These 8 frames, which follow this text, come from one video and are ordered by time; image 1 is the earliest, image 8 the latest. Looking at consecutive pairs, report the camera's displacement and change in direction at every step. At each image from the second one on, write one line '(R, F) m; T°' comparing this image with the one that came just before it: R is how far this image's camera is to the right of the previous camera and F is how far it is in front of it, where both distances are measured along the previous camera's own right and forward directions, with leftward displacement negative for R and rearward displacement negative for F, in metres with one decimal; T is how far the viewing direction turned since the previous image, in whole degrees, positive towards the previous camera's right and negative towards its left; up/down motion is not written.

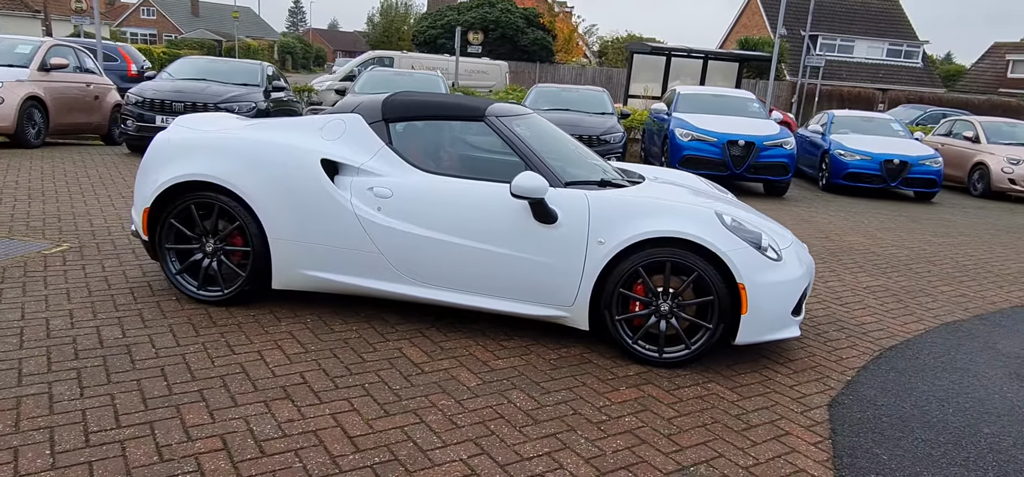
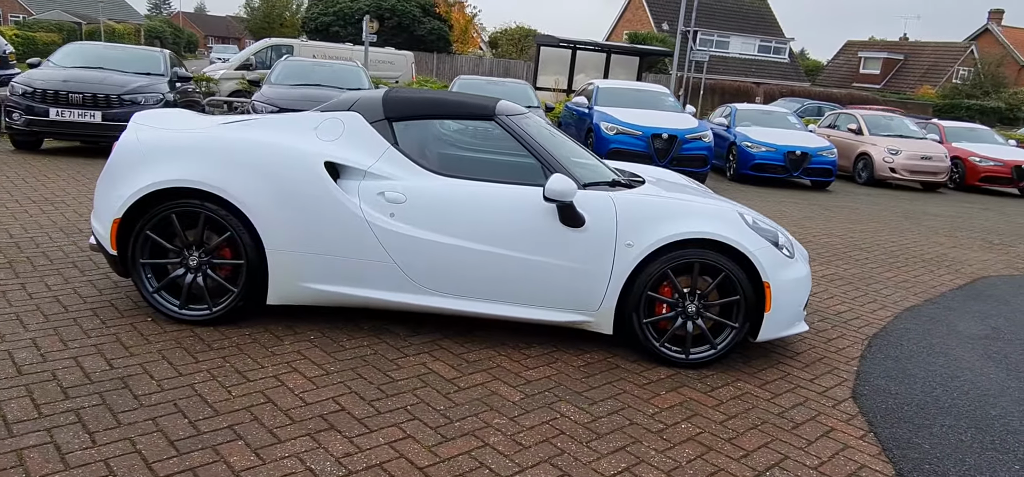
(-0.8, +0.2) m; +9°
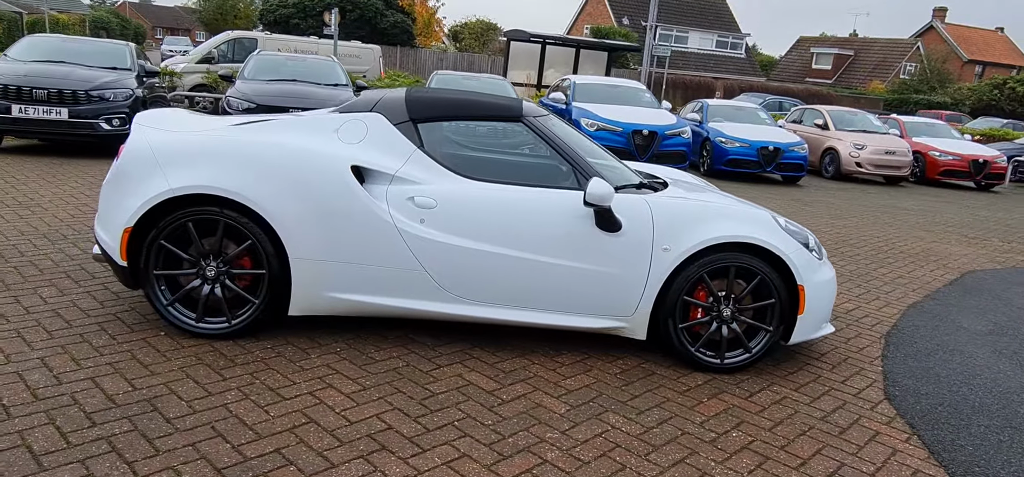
(-0.4, +0.1) m; +4°
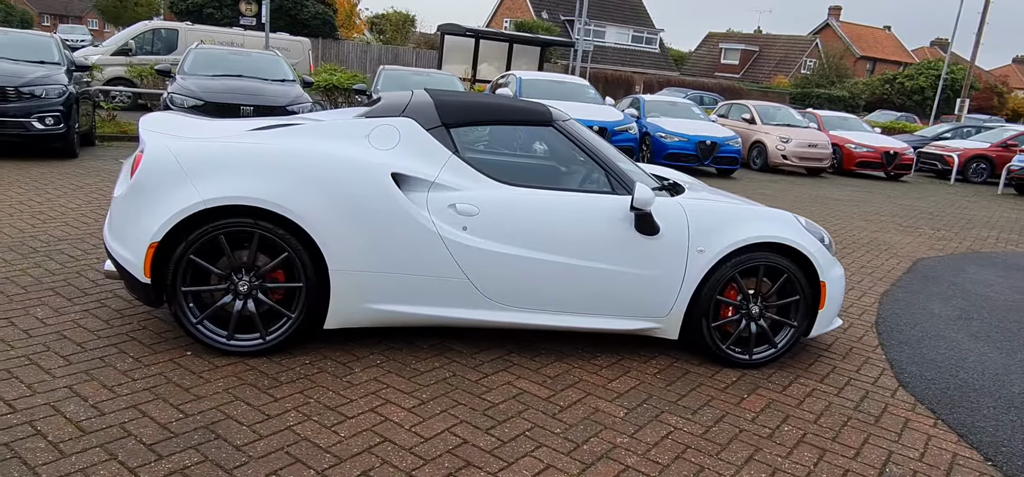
(-0.7, +0.1) m; +7°
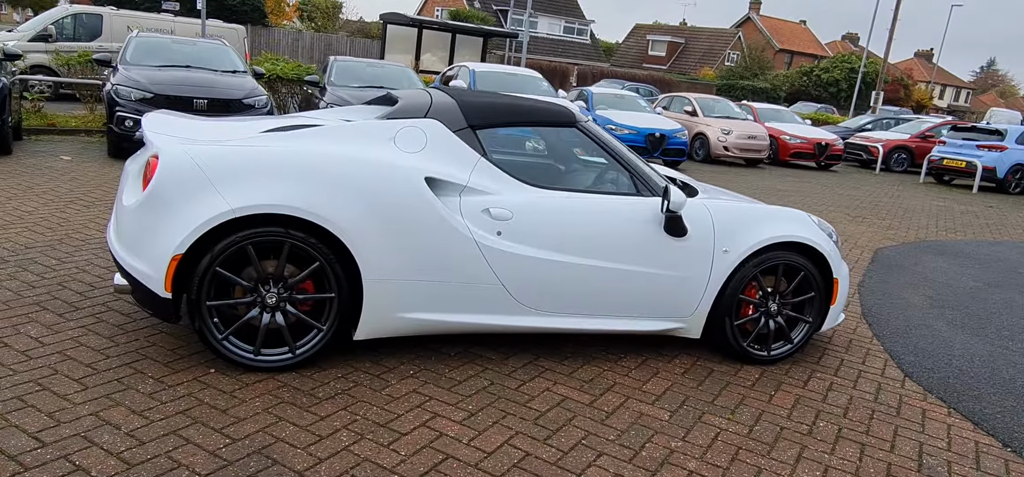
(-0.5, +0.1) m; +6°
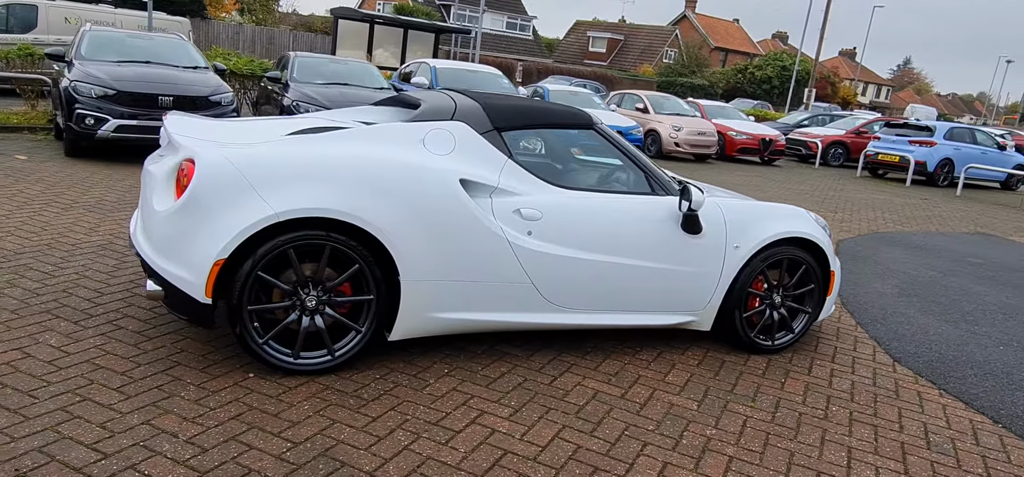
(-0.5, -0.1) m; +5°
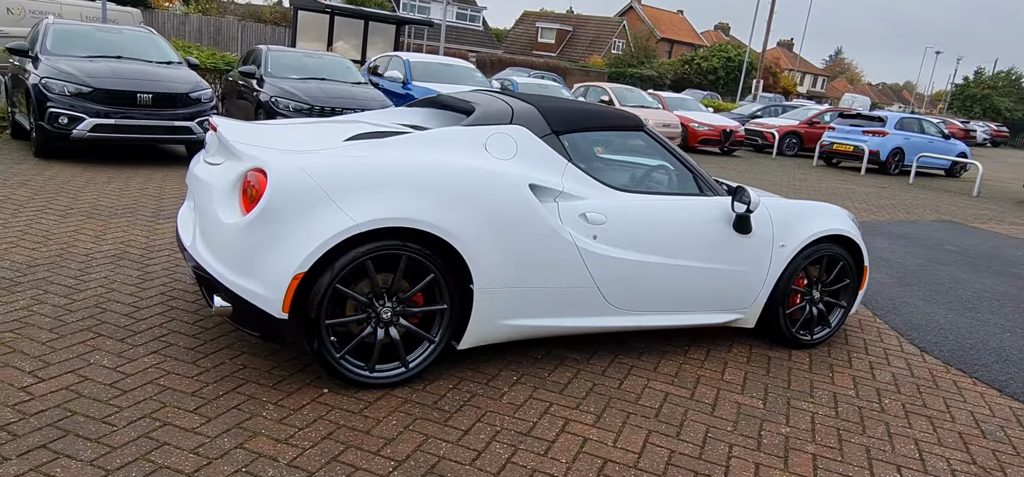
(-0.6, +0.1) m; +4°
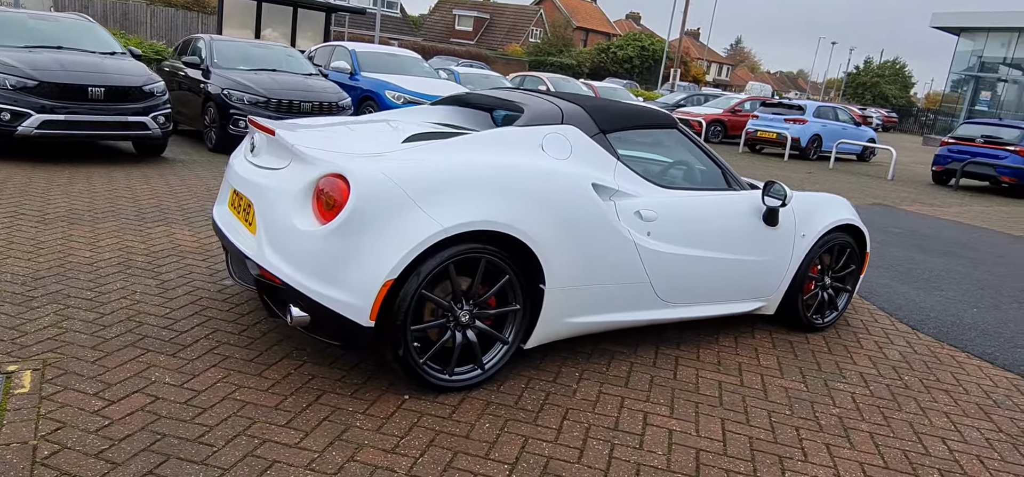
(-0.7, 0.0) m; +7°
